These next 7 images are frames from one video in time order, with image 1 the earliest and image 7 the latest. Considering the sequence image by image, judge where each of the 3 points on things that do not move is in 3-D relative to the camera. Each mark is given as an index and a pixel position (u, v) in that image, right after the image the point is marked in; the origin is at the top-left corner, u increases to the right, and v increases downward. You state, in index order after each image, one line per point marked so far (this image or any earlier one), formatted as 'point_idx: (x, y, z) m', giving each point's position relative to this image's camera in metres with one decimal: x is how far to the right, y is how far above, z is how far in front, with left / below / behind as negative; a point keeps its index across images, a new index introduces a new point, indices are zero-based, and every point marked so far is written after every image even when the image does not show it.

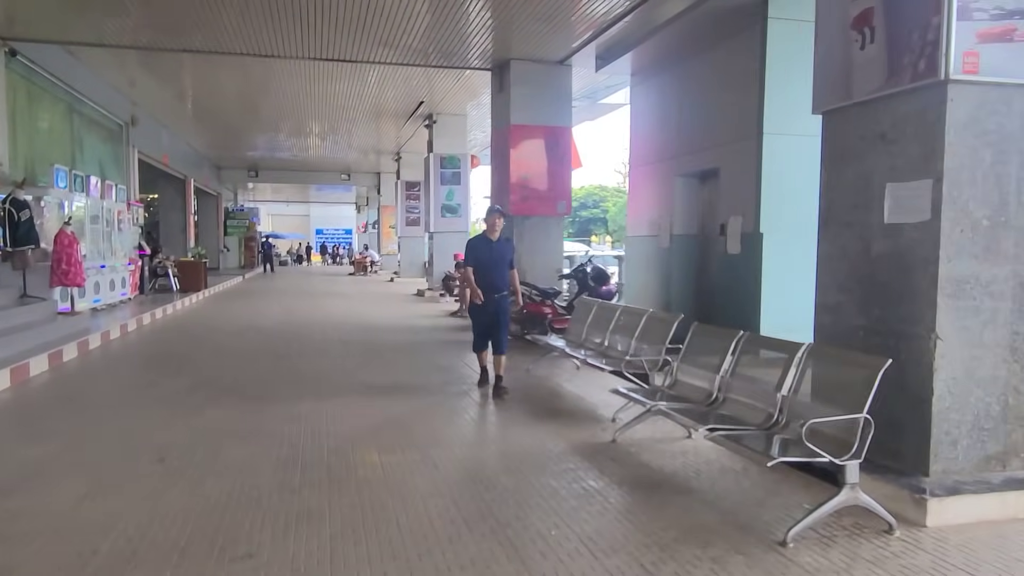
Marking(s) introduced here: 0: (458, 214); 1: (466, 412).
0: (-1.2, +1.6, +16.9) m
1: (-0.3, -0.8, +4.9) m
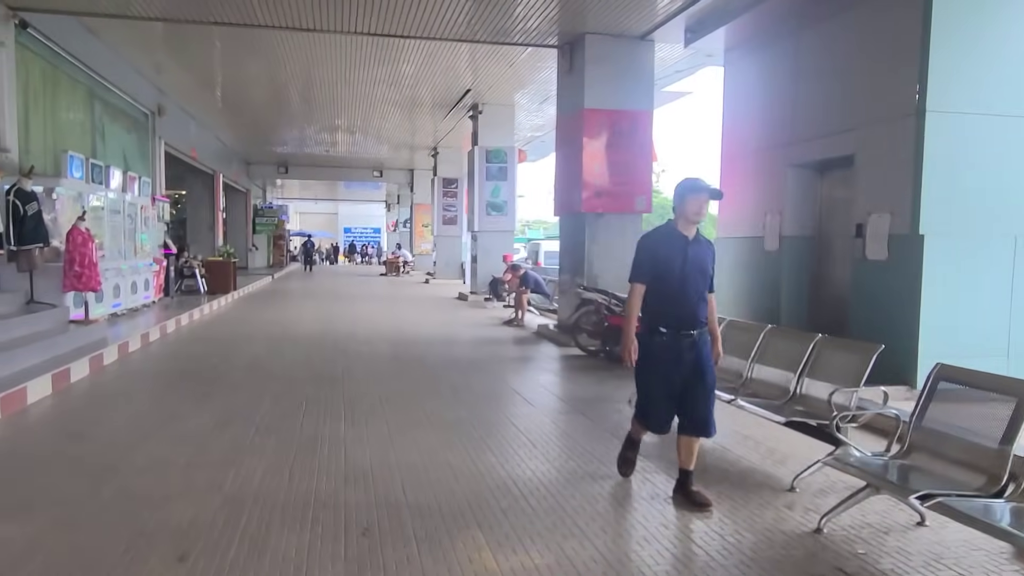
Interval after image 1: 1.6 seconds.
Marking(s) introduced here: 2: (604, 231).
0: (-0.2, +1.6, +15.7) m
1: (+0.3, -0.9, +3.7) m
2: (+1.0, +0.7, +8.6) m
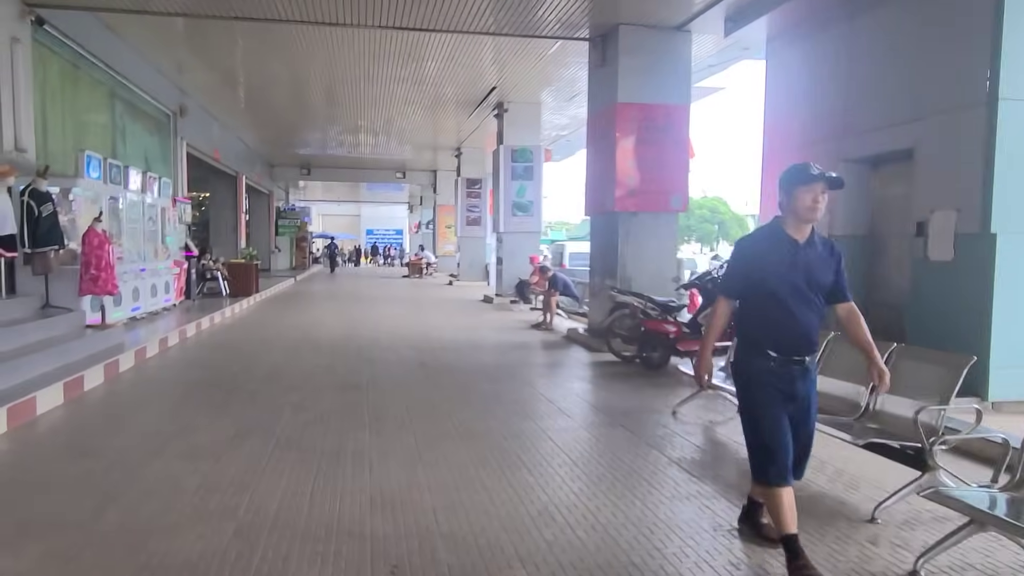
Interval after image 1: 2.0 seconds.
0: (+0.4, +1.5, +15.3) m
1: (+0.5, -0.9, +3.4) m
2: (+1.4, +0.6, +8.3) m
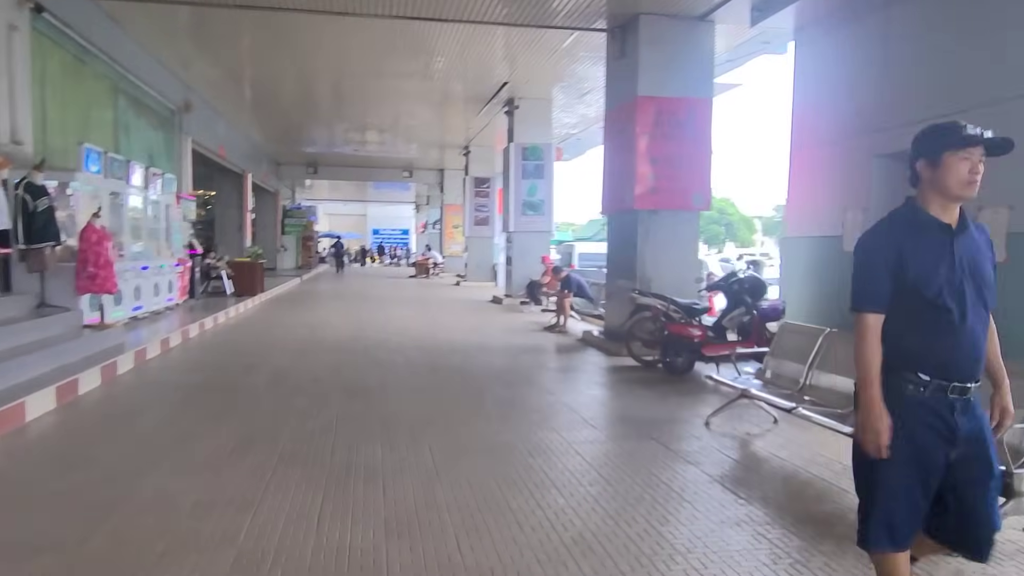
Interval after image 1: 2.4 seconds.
0: (+0.6, +1.5, +15.0) m
1: (+0.6, -0.9, +3.0) m
2: (+1.5, +0.6, +7.9) m
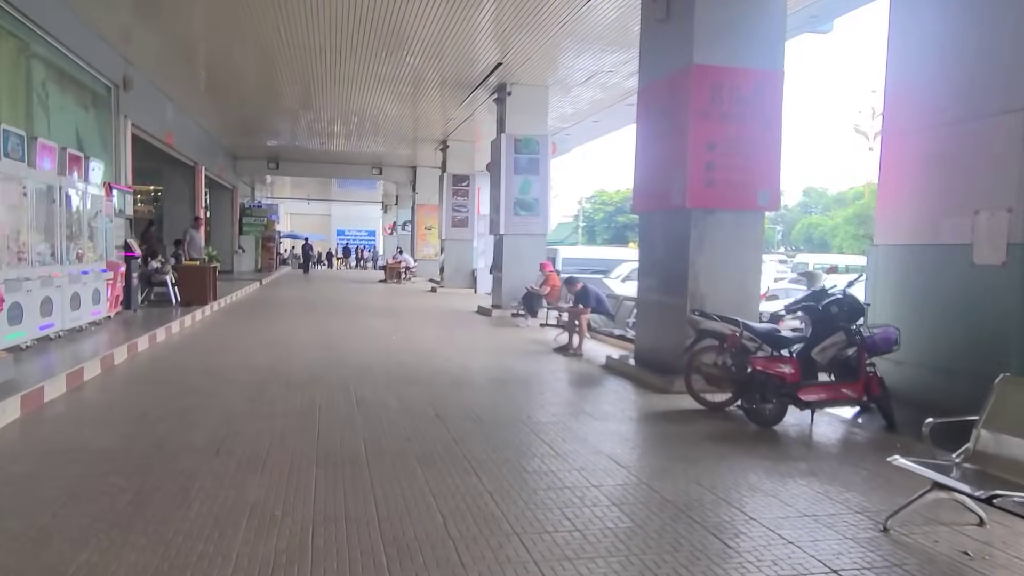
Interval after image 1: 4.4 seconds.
0: (+0.4, +1.3, +13.3) m
1: (+1.0, -1.1, +1.4) m
2: (+1.7, +0.5, +6.3) m
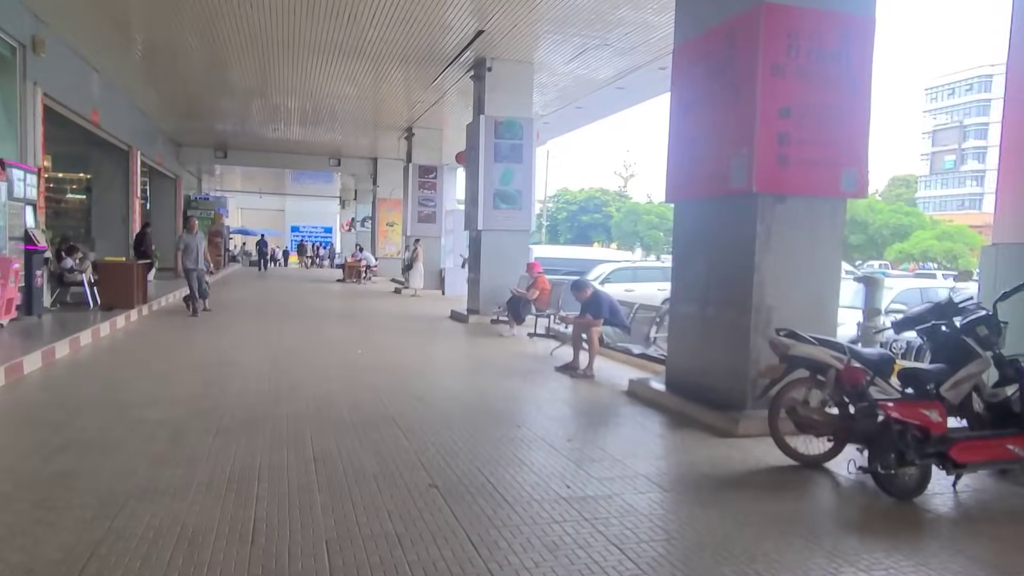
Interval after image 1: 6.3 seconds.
0: (+0.1, +1.3, +11.8) m
1: (+1.4, -1.1, -0.1) m
2: (+1.7, +0.4, +4.9) m
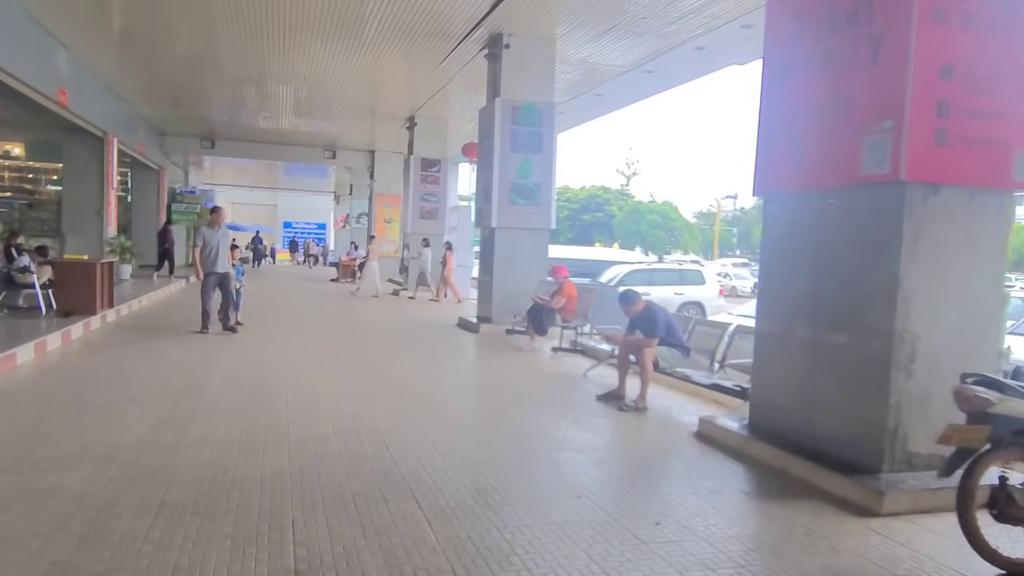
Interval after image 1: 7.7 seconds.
0: (+0.3, +1.2, +10.5) m
1: (+1.7, -1.2, -1.4) m
2: (+2.0, +0.3, +3.6) m
